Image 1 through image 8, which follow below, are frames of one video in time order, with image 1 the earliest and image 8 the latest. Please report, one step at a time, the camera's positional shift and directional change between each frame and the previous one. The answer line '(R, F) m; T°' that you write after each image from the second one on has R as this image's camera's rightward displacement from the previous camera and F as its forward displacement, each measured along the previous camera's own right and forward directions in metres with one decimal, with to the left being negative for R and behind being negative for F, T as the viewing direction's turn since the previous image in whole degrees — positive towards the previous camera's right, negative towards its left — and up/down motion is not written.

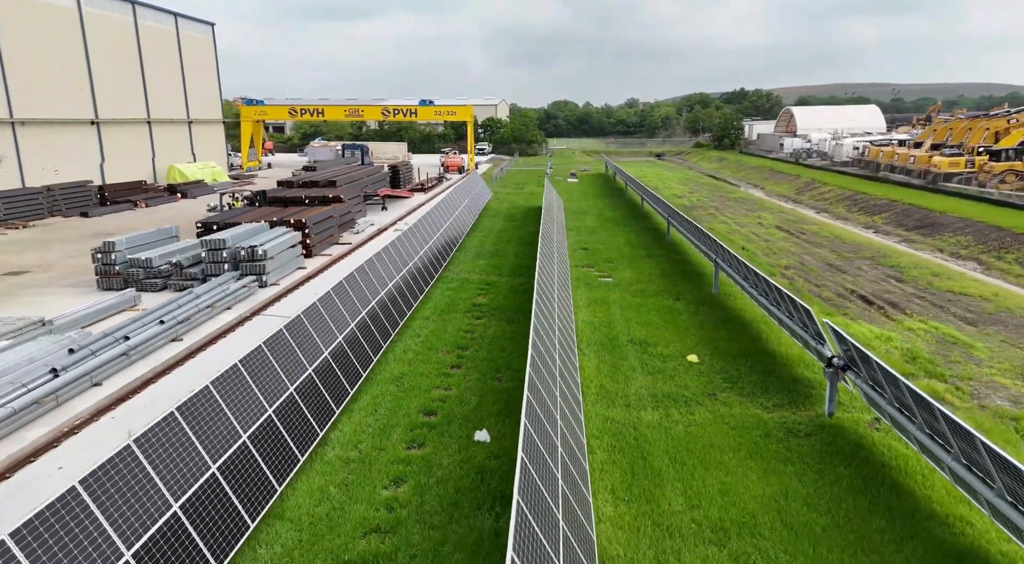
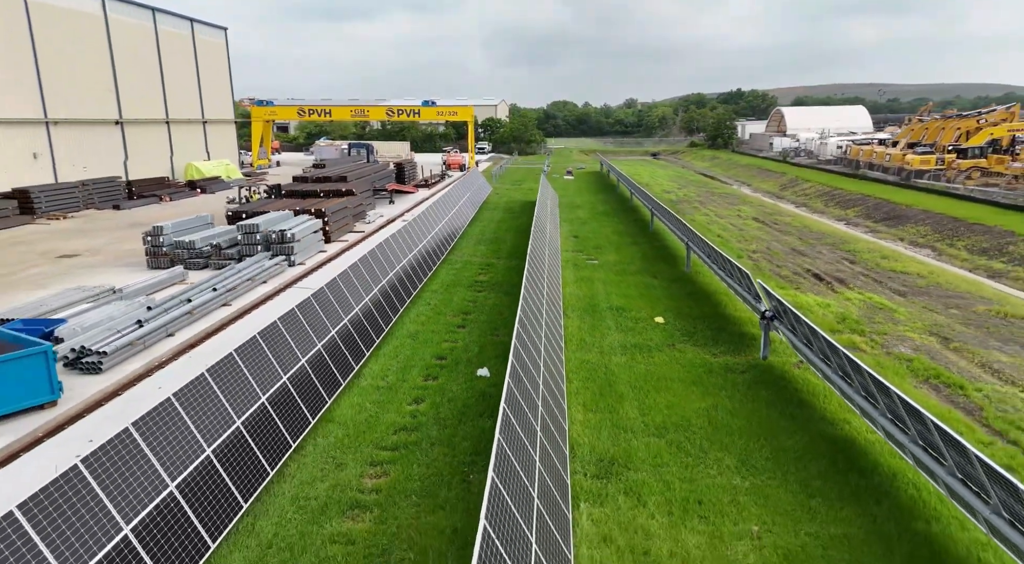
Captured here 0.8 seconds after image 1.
(+0.1, -2.2) m; 0°
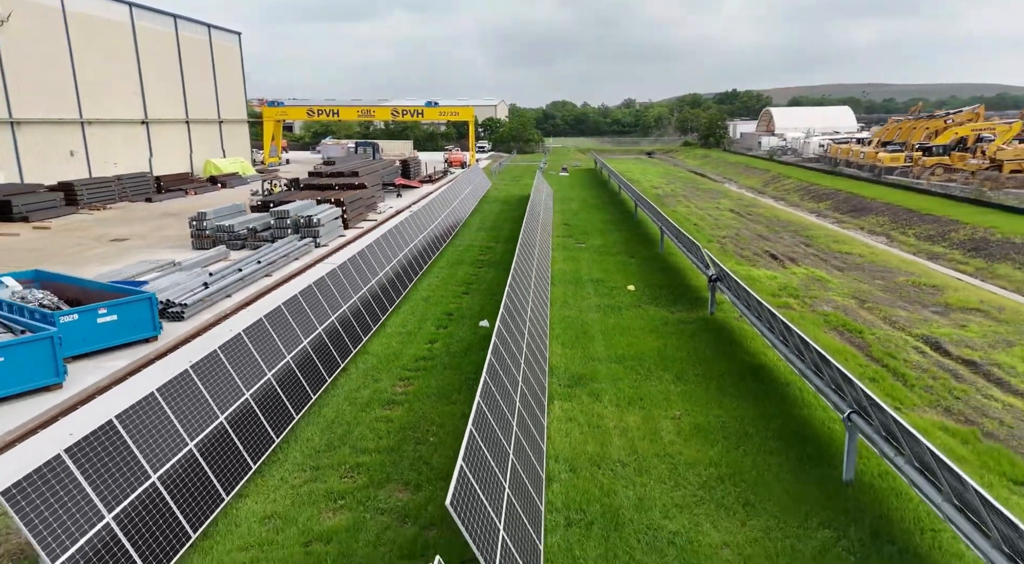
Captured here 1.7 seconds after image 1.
(+0.1, -2.7) m; 0°
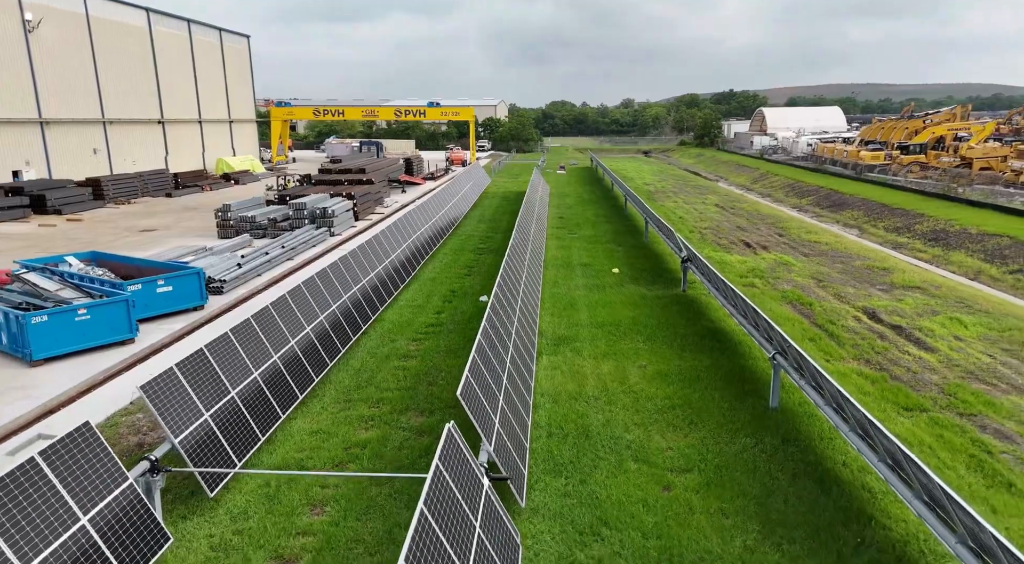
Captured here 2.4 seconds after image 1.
(+0.1, -1.9) m; 0°
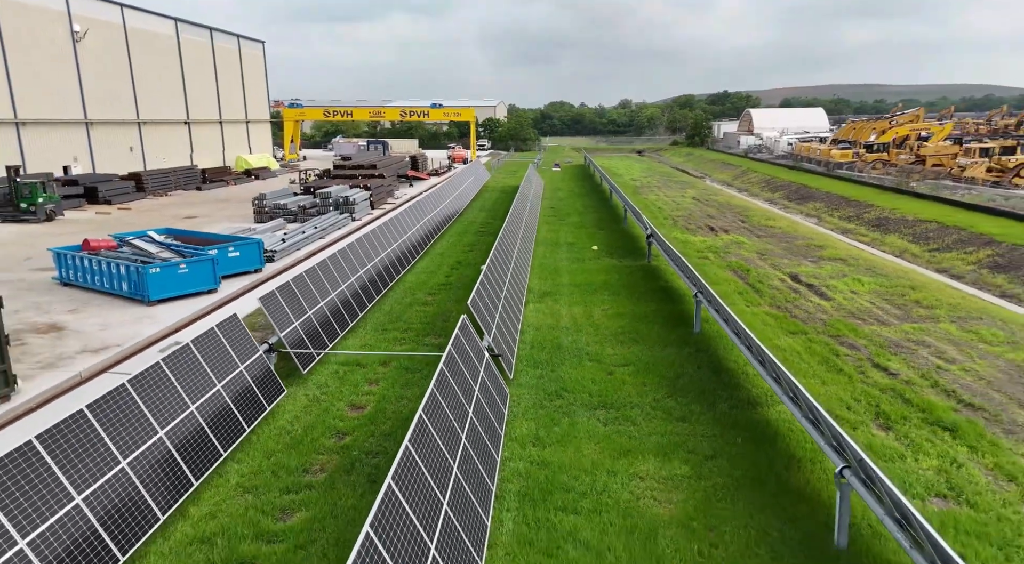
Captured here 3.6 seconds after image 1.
(+0.1, -3.5) m; 0°
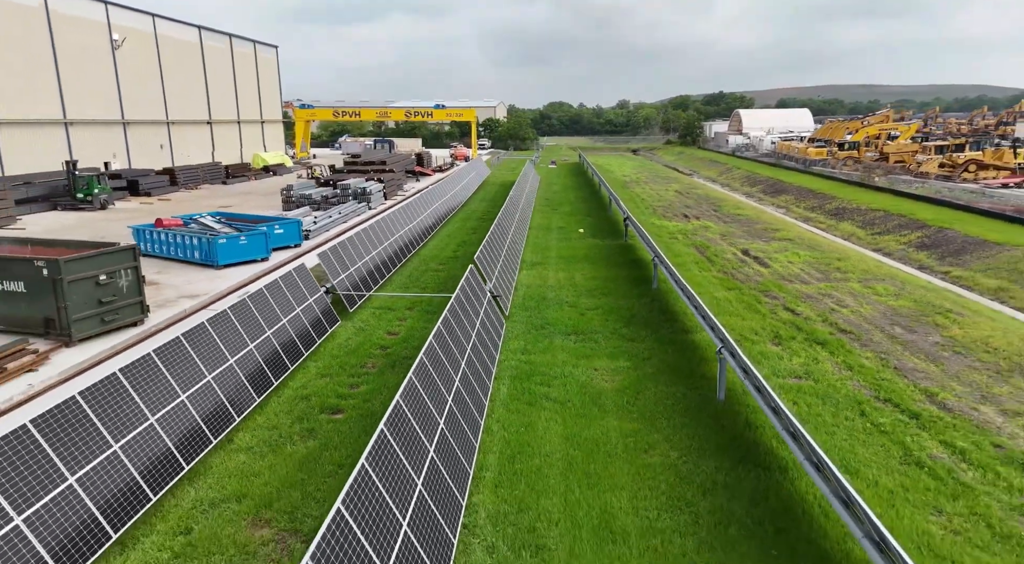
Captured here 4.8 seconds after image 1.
(+0.1, -3.4) m; 0°
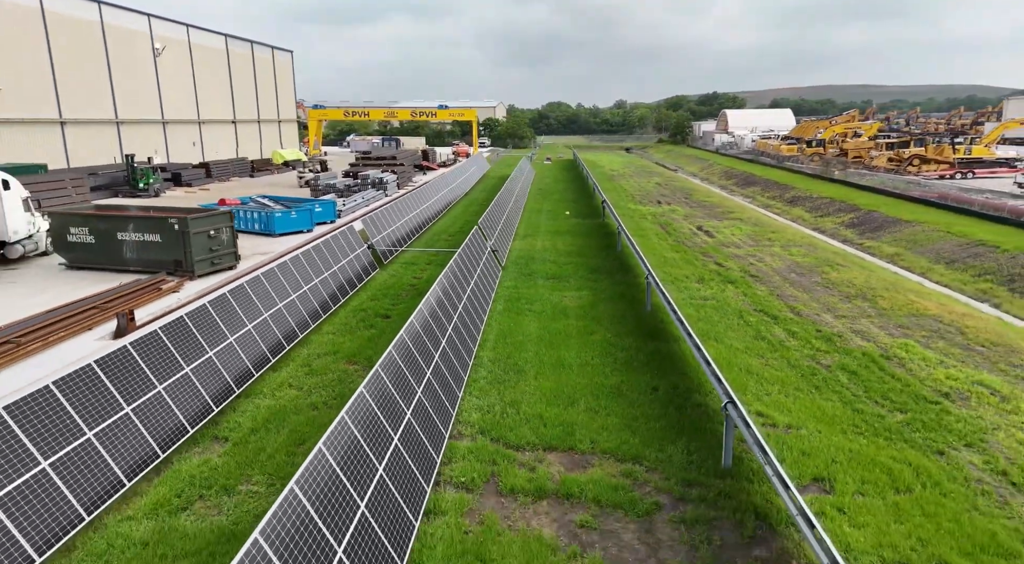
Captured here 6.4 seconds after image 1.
(+0.1, -4.5) m; 0°
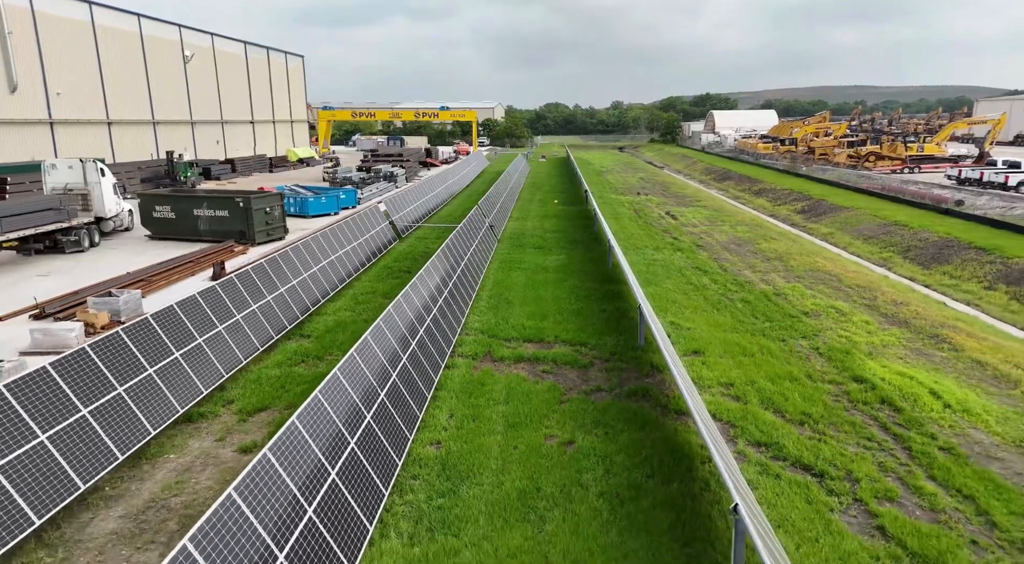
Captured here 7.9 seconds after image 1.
(+0.2, -4.2) m; 0°
